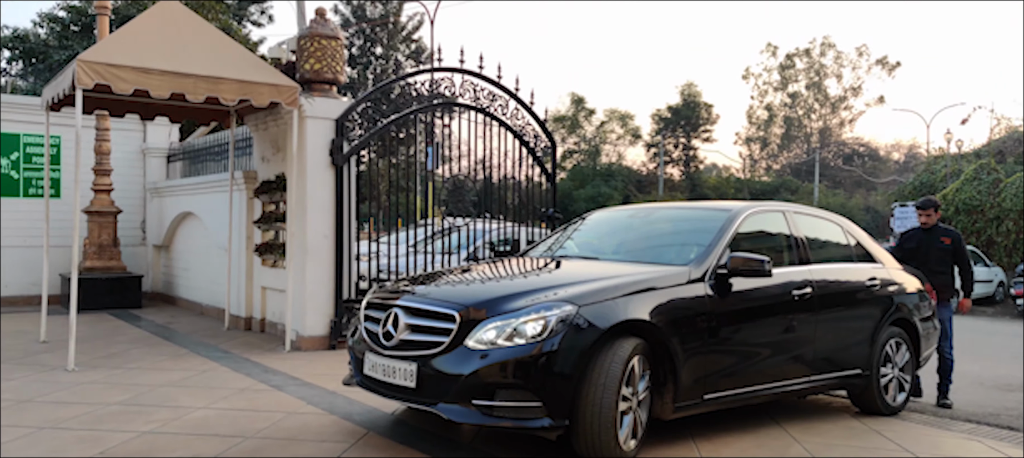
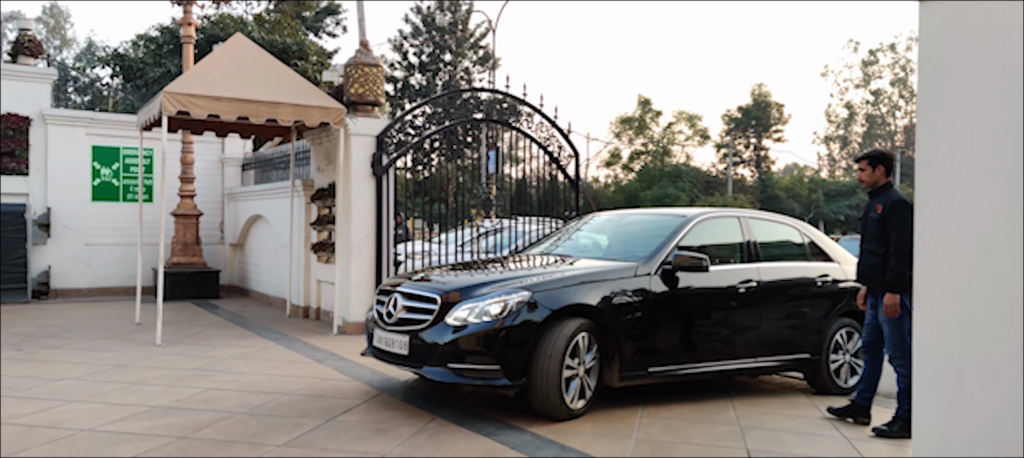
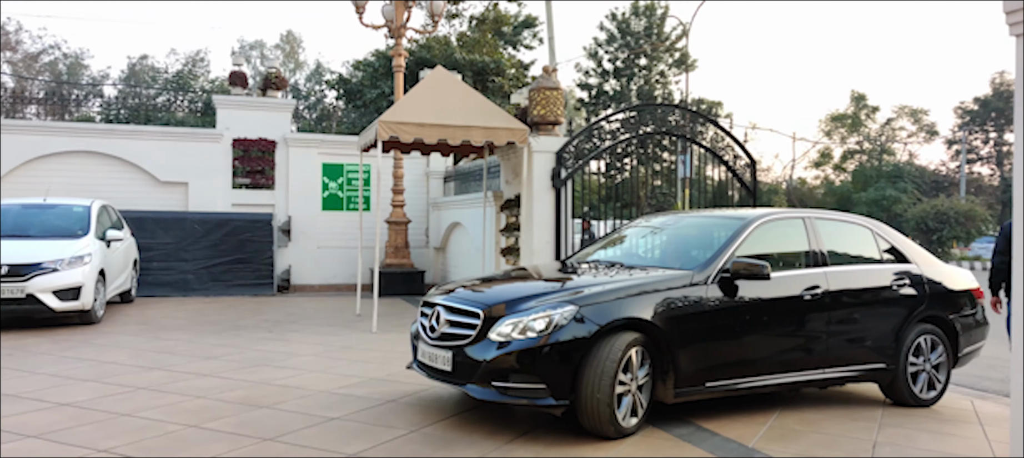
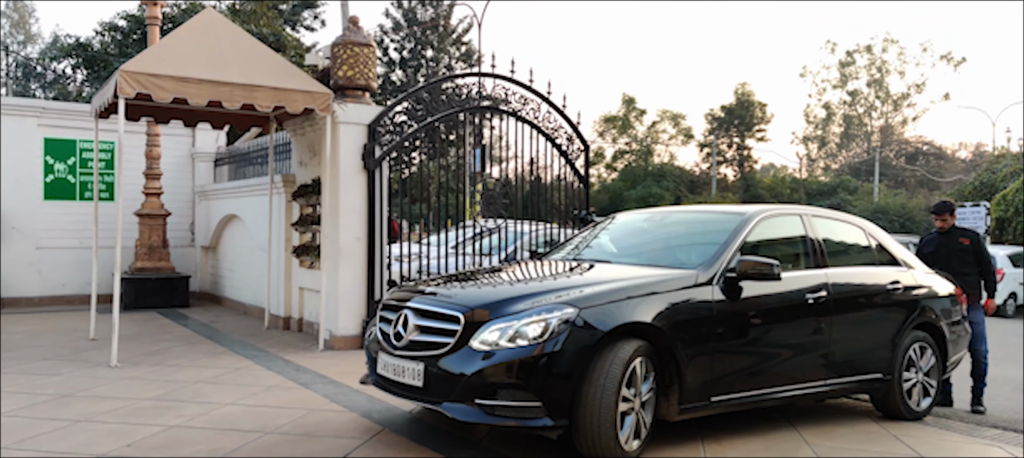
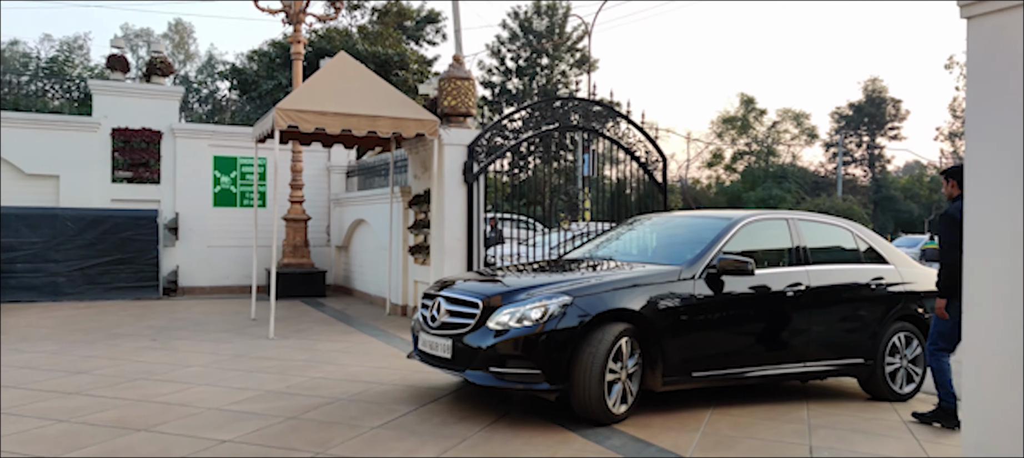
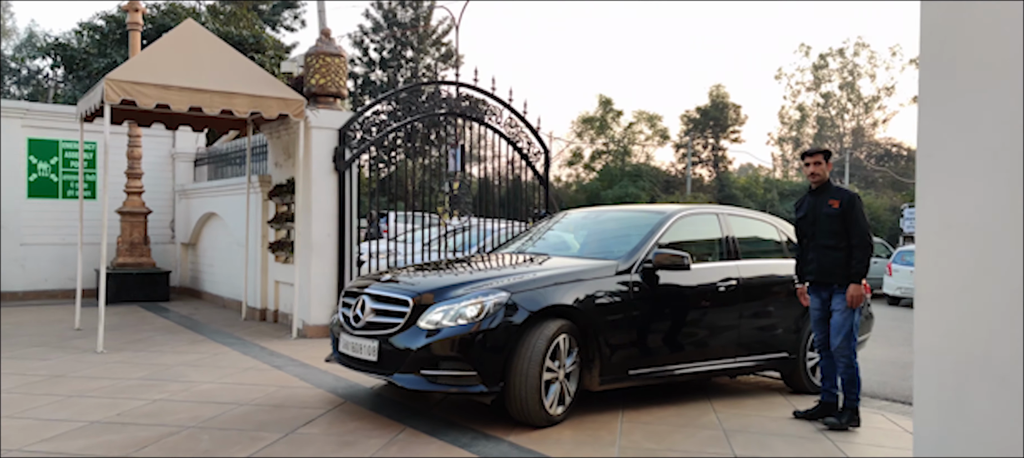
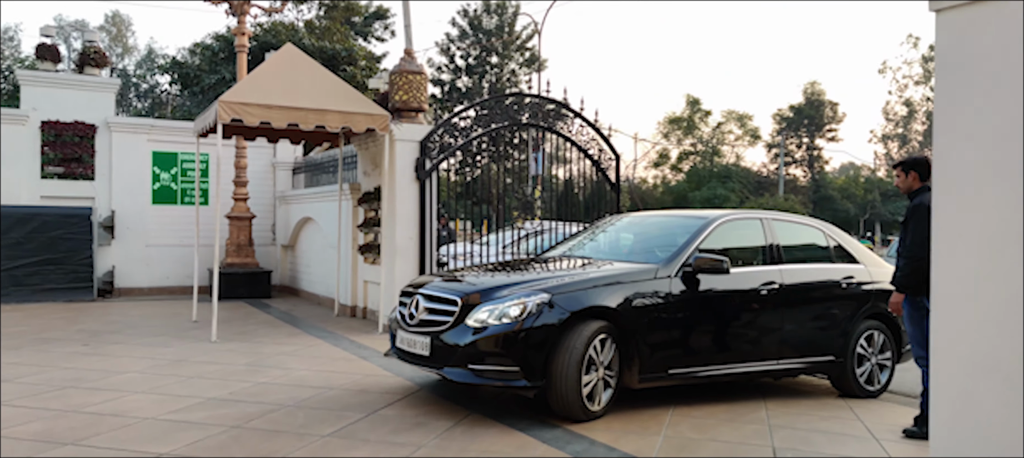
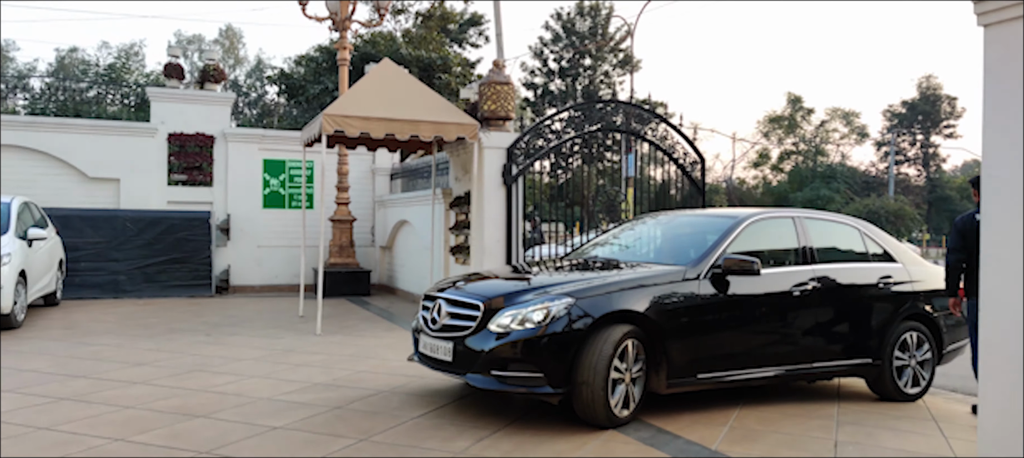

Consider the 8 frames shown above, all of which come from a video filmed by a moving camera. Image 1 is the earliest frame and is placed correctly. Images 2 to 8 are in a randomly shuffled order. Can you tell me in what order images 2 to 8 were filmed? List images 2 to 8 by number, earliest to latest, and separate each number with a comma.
4, 6, 2, 7, 5, 8, 3
